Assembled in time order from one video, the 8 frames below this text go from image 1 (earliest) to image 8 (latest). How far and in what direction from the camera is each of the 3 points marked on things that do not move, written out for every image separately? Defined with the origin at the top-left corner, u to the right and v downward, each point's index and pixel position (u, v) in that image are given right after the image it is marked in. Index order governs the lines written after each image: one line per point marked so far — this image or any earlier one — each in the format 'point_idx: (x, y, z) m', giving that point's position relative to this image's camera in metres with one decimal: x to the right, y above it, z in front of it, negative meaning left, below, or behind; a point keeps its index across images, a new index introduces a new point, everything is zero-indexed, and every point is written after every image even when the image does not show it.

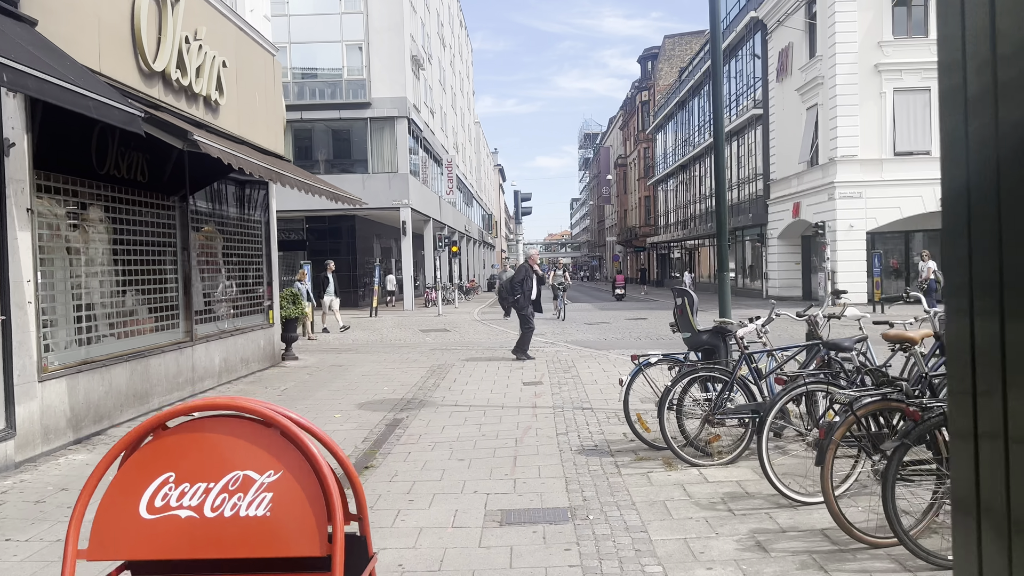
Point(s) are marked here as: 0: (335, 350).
0: (-3.1, -1.1, +14.1) m
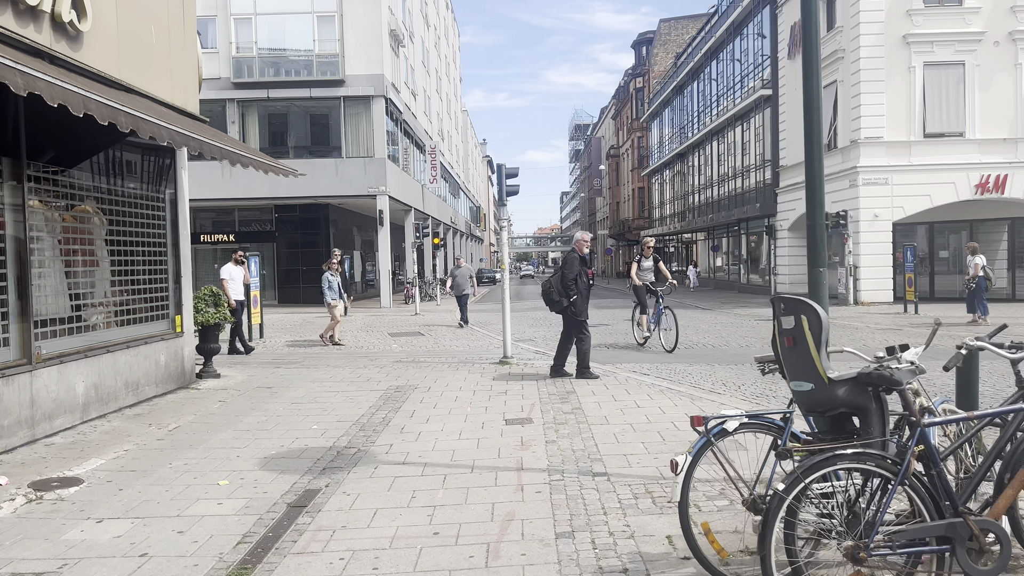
0: (-3.3, -1.1, +11.4) m
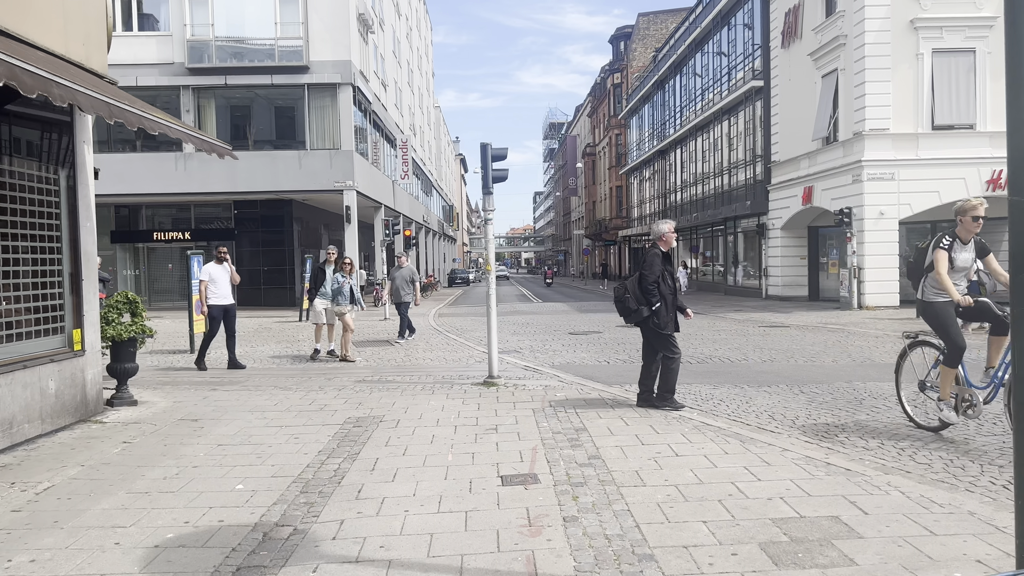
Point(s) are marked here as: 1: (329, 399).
0: (-3.5, -1.1, +9.5) m
1: (-1.9, -1.1, +8.2) m
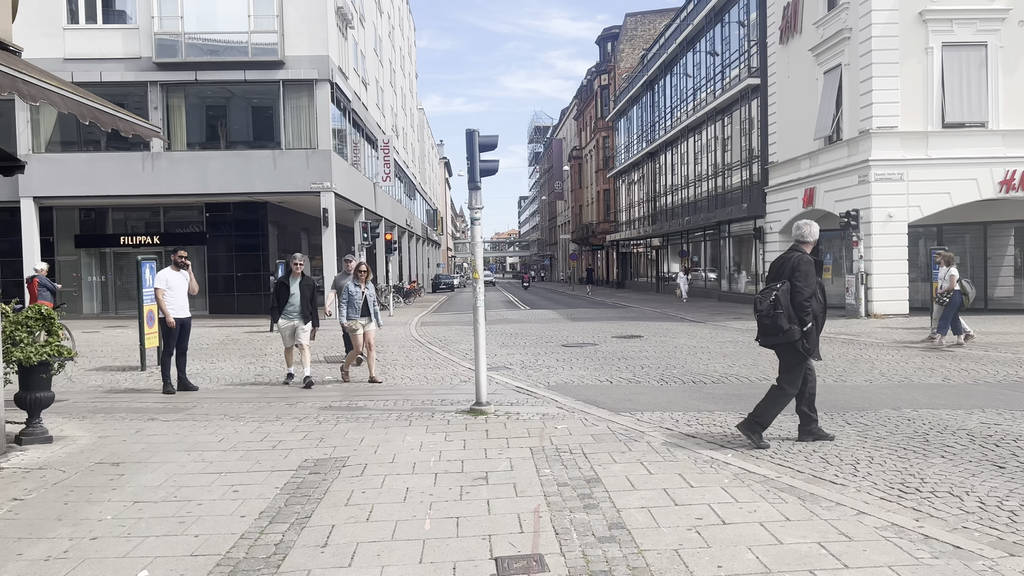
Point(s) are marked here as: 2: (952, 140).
0: (-3.6, -1.2, +8.1) m
1: (-1.9, -1.2, +6.9) m
2: (+10.4, +3.5, +19.1) m
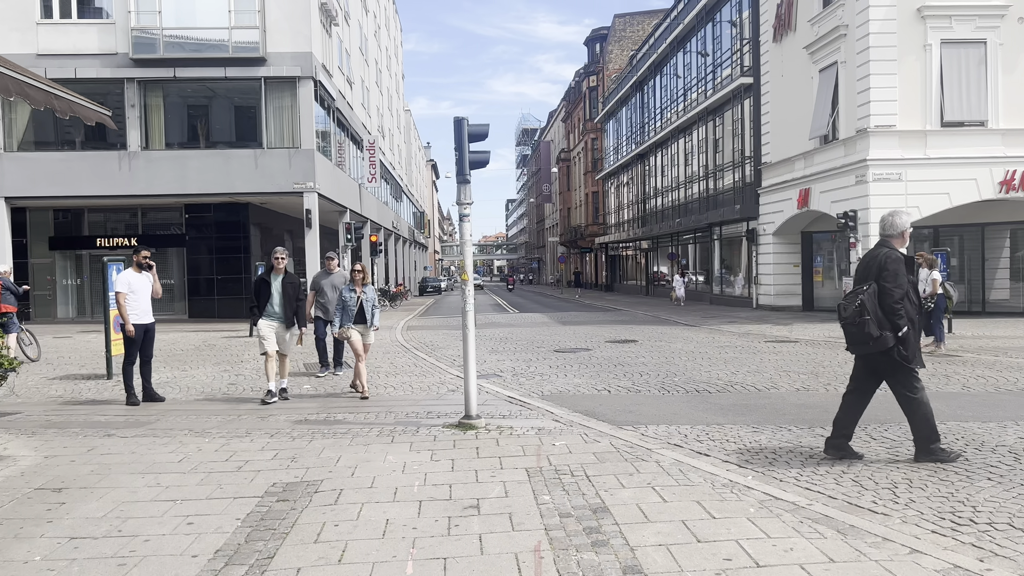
0: (-3.7, -1.3, +7.5) m
1: (-2.0, -1.3, +6.2) m
2: (+10.1, +3.4, +18.7) m
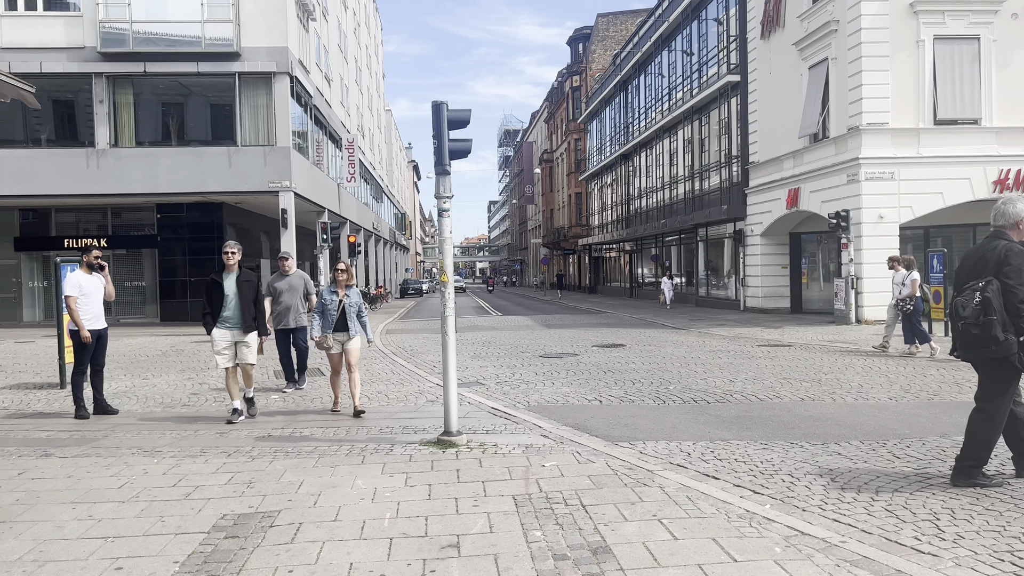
0: (-3.8, -1.3, +6.7) m
1: (-2.1, -1.3, +5.5) m
2: (+9.8, +3.4, +18.3) m
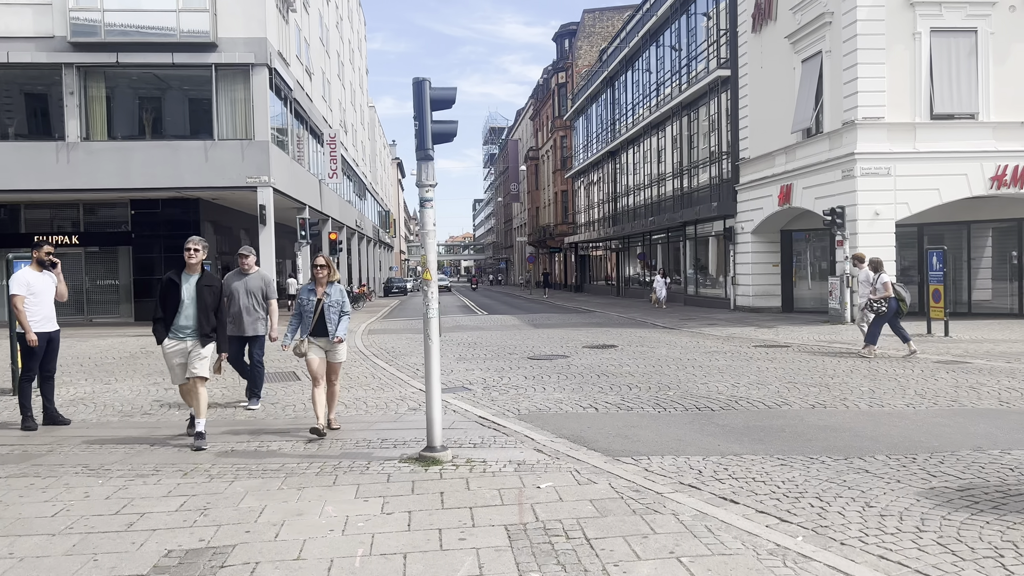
0: (-3.9, -1.3, +6.0) m
1: (-2.1, -1.3, +4.9) m
2: (+9.5, +3.4, +17.8) m
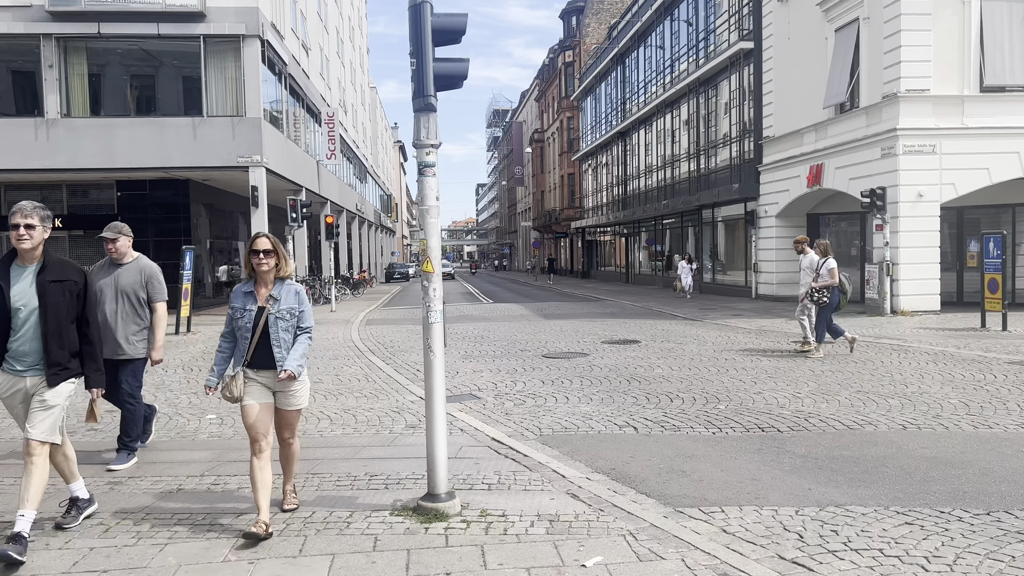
0: (-3.7, -1.2, +4.7) m
1: (-2.0, -1.3, +3.5) m
2: (+9.7, +3.7, +16.3) m
